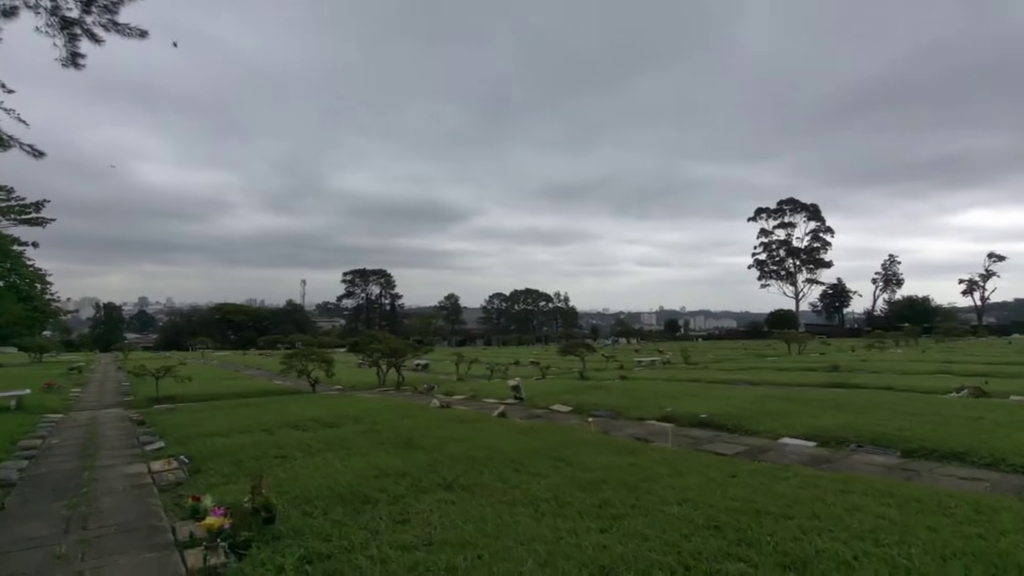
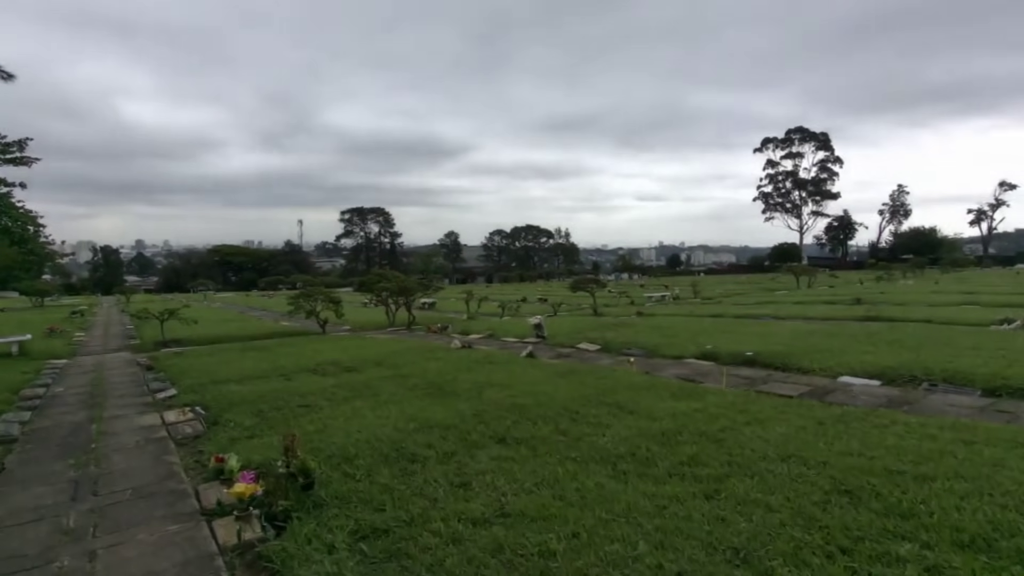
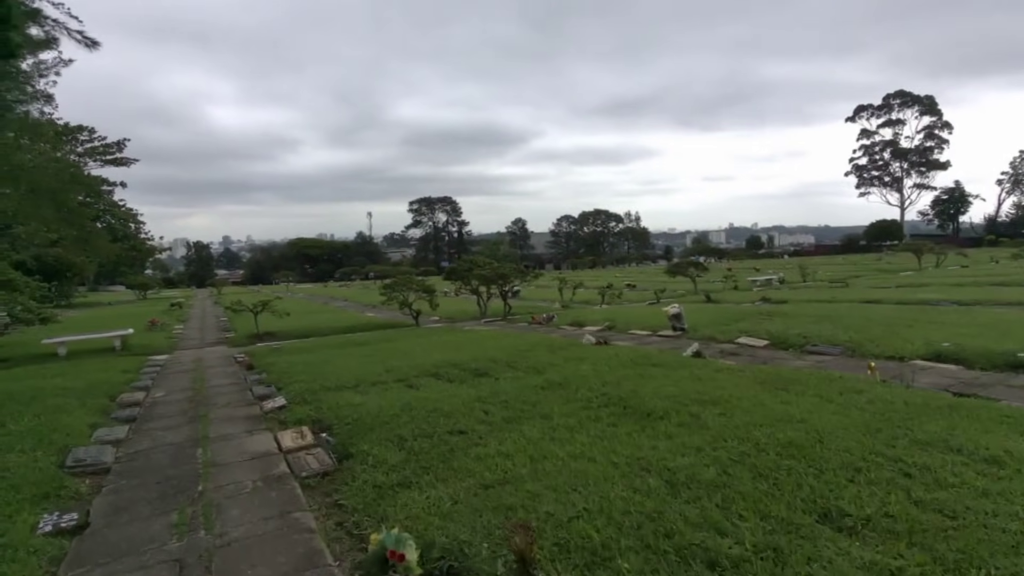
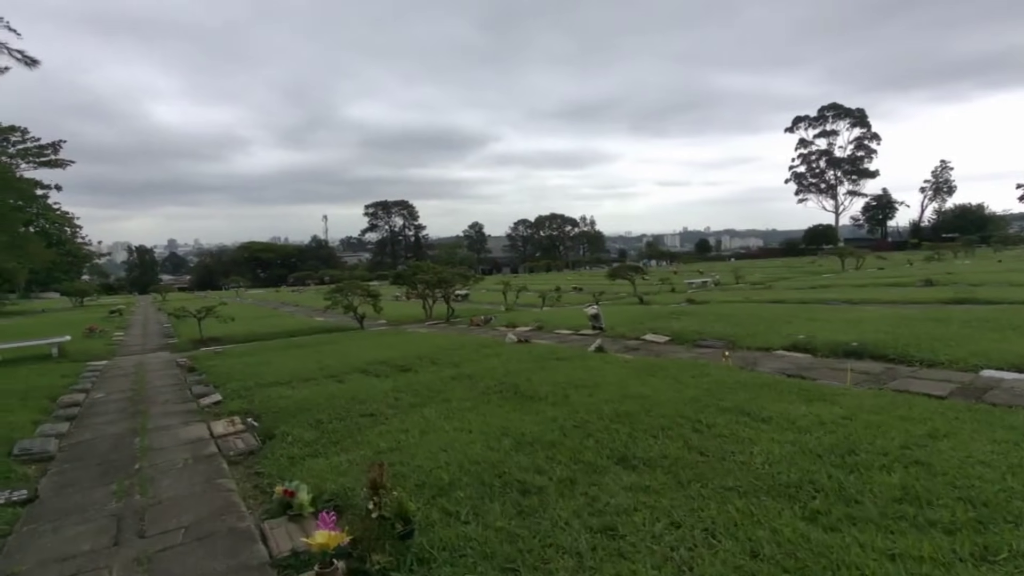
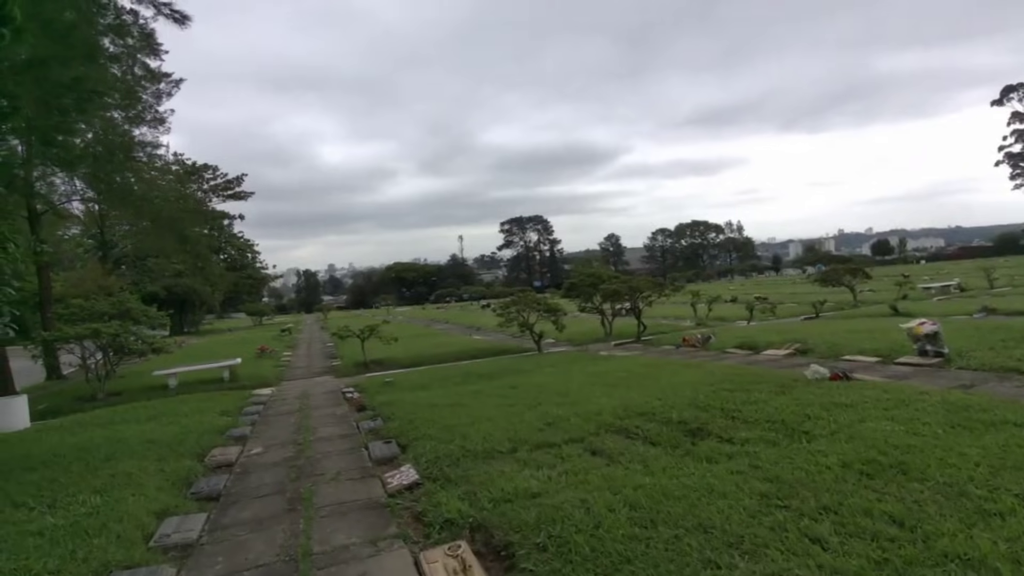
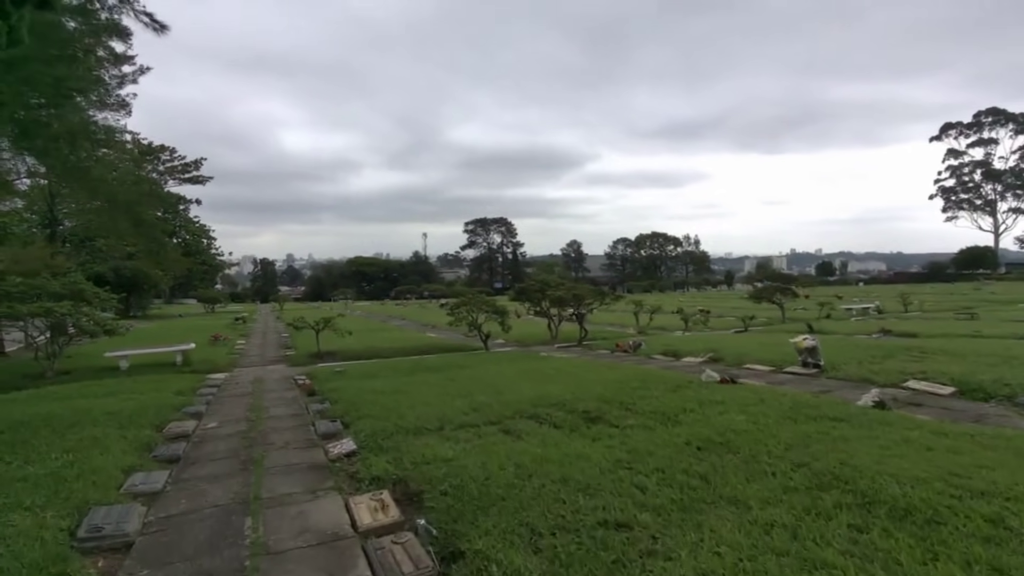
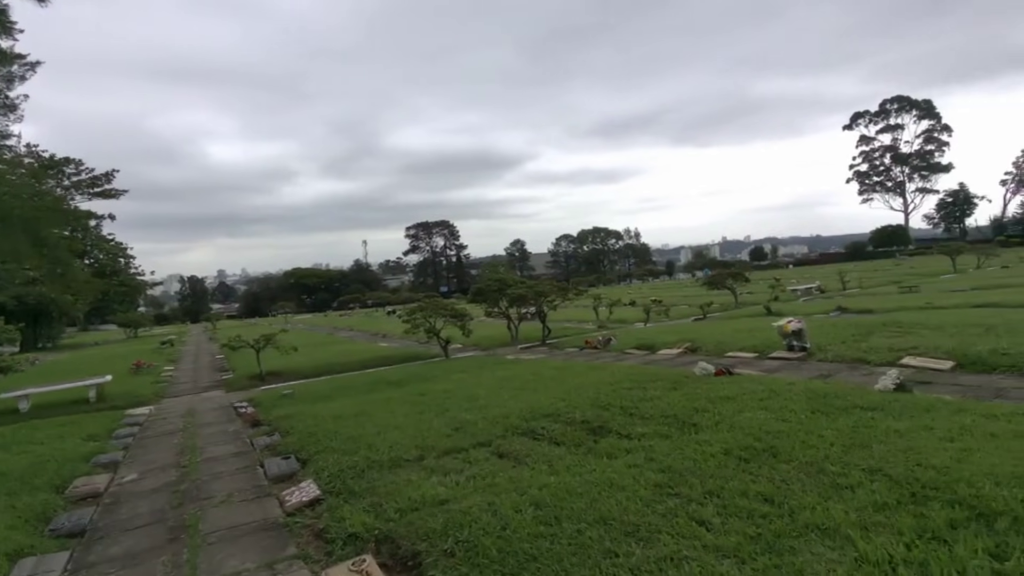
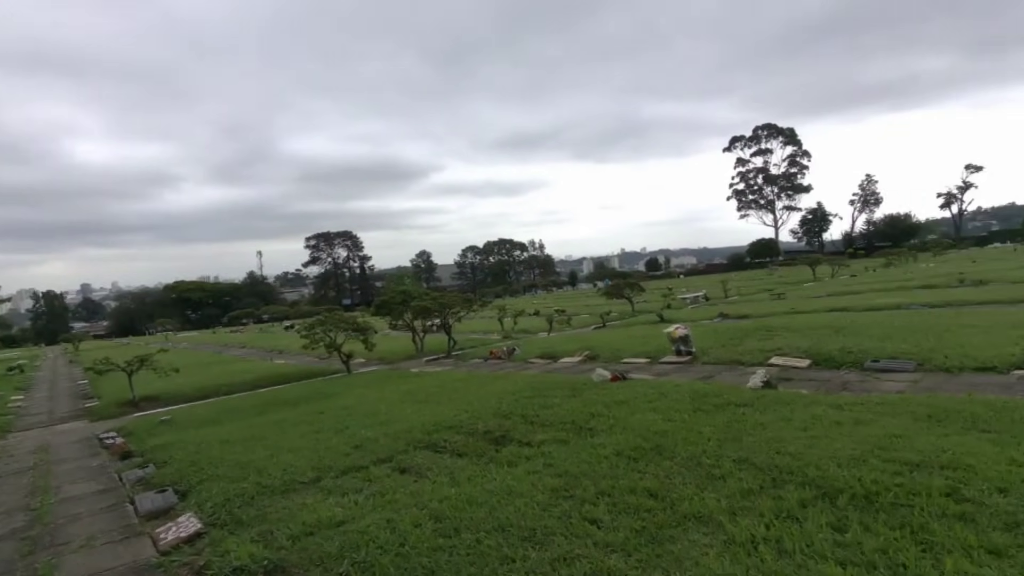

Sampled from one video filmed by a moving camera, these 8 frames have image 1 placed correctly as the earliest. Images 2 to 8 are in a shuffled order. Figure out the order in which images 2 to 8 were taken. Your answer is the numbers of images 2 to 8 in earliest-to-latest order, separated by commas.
2, 4, 3, 6, 5, 7, 8
